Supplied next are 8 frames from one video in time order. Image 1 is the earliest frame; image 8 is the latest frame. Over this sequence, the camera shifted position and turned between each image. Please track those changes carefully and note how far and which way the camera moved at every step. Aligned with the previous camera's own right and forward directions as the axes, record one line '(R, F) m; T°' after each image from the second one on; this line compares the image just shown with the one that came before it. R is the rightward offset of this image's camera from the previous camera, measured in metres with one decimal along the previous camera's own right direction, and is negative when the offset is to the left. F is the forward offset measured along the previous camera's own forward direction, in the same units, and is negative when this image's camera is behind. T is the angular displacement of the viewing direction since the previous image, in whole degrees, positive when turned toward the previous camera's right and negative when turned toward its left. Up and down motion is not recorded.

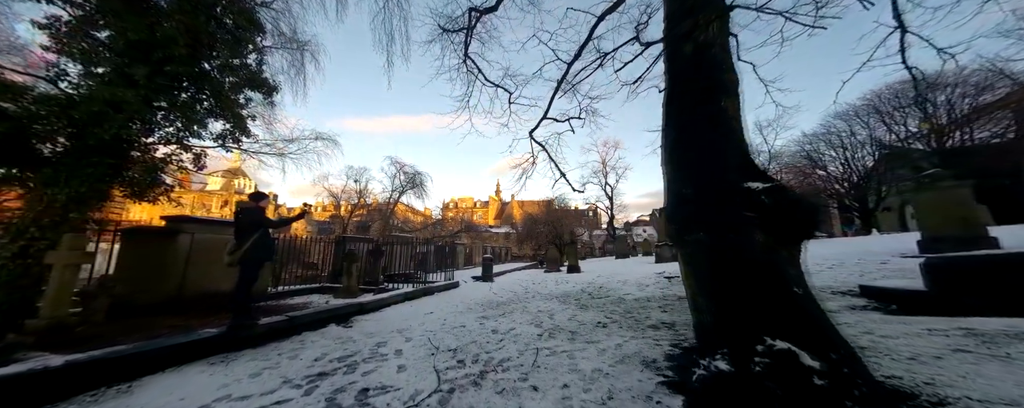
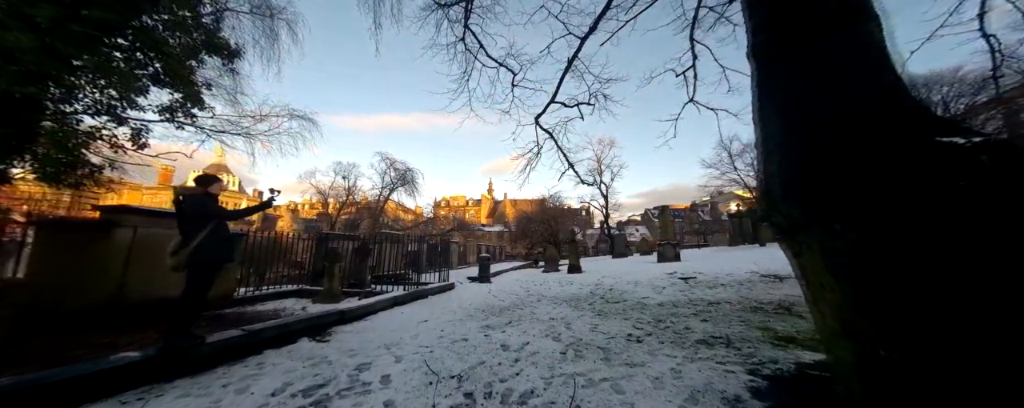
(-0.3, +0.8) m; +2°
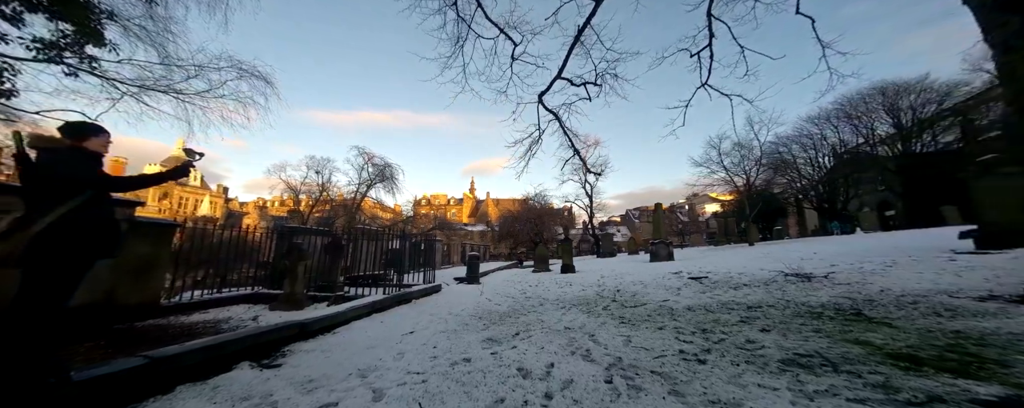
(-0.4, +0.9) m; +4°
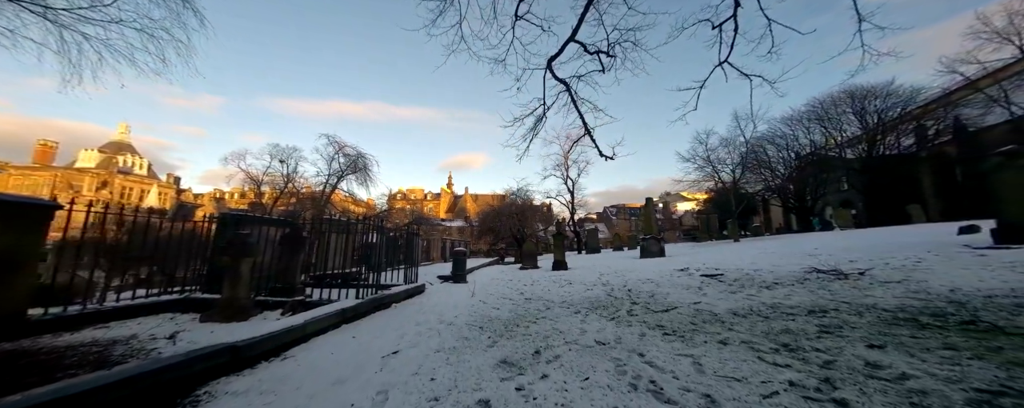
(-0.4, +1.0) m; +4°
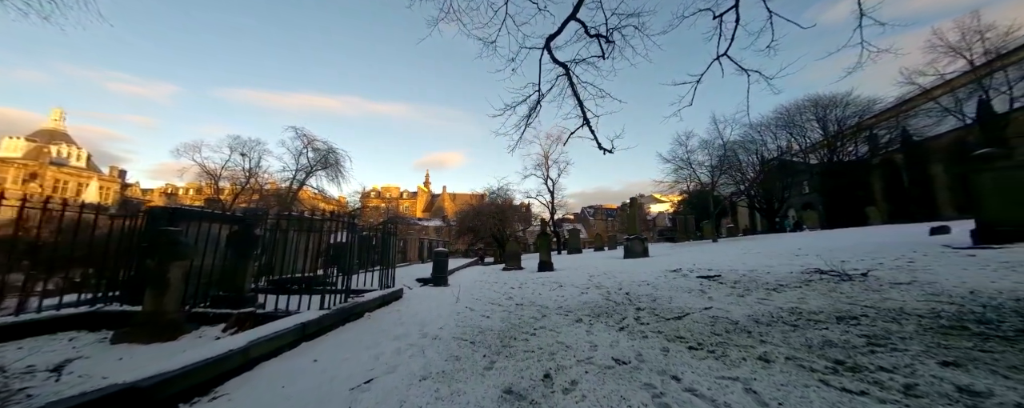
(-0.2, +0.6) m; +4°
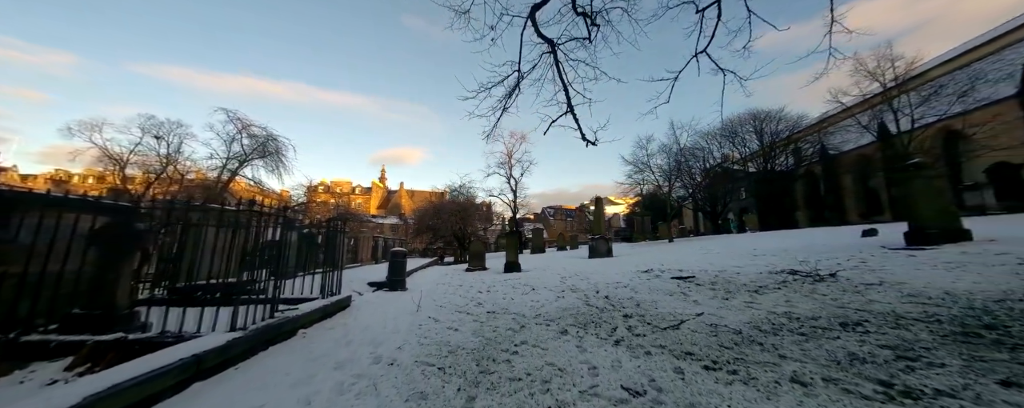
(-0.2, +0.7) m; +8°
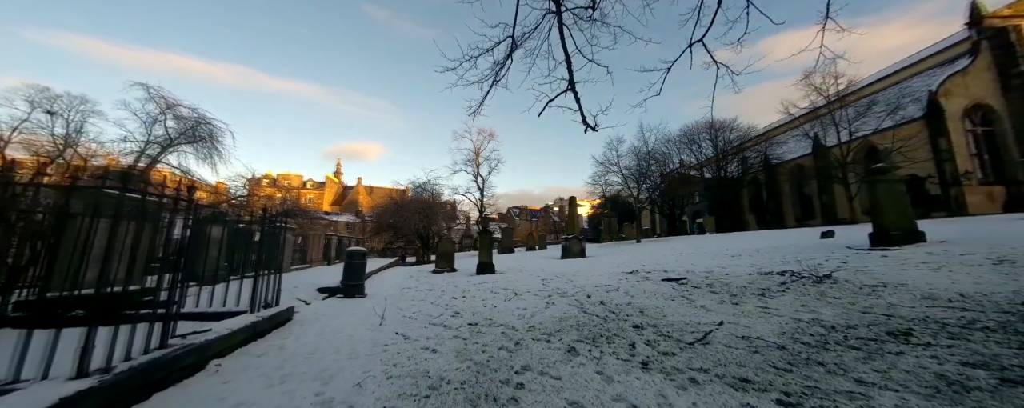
(-0.3, +0.8) m; +7°
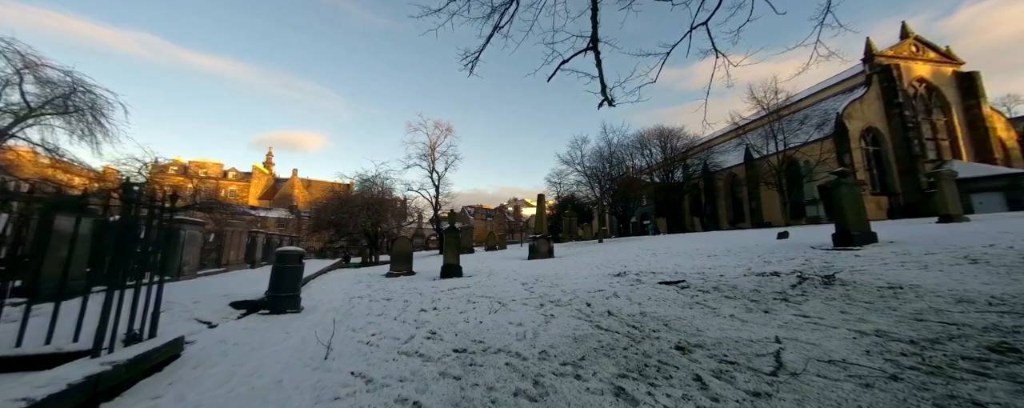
(-0.5, +1.0) m; +9°
